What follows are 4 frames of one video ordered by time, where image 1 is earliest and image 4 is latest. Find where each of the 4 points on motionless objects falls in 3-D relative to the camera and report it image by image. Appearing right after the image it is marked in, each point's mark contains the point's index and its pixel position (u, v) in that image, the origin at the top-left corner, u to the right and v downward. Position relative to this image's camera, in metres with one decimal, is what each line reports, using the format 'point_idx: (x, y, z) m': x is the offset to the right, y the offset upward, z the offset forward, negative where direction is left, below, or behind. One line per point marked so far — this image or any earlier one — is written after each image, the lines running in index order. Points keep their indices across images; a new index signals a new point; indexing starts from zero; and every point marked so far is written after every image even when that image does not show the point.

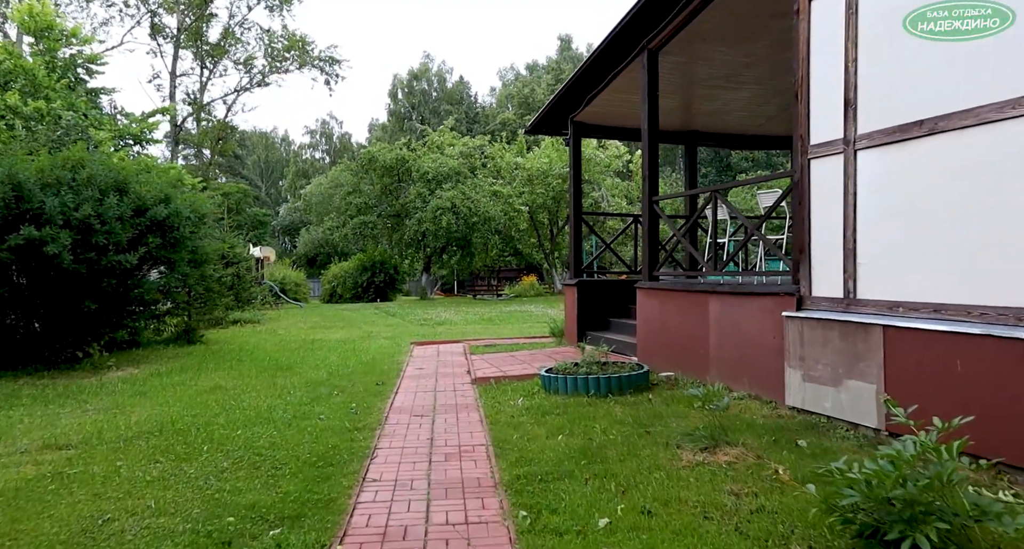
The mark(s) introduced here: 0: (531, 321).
0: (+0.4, -1.0, +14.9) m
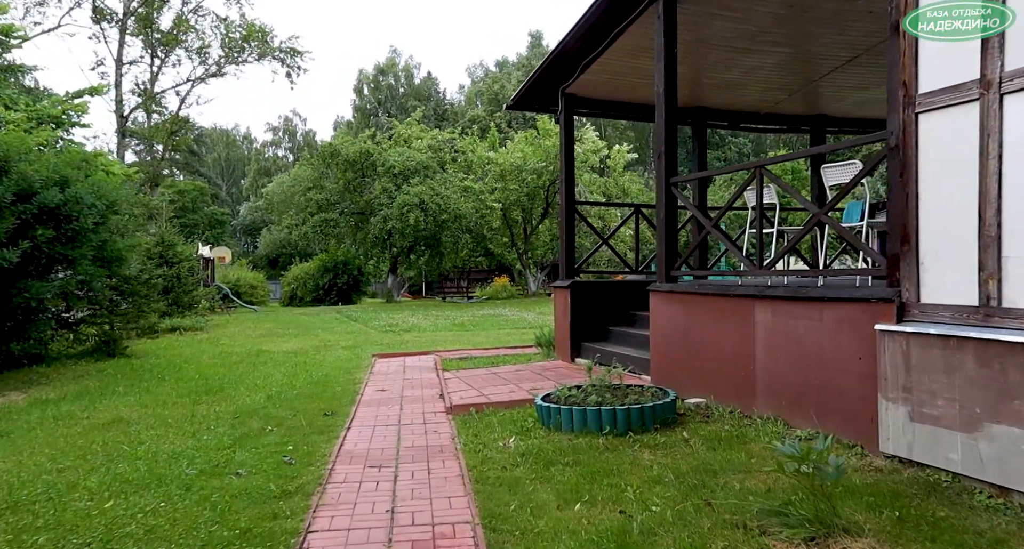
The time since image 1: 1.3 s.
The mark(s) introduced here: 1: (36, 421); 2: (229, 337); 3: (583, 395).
0: (-0.1, -1.0, +13.5) m
1: (-3.3, -1.0, +5.0) m
2: (-4.8, -1.1, +12.1) m
3: (+0.5, -0.8, +4.6) m
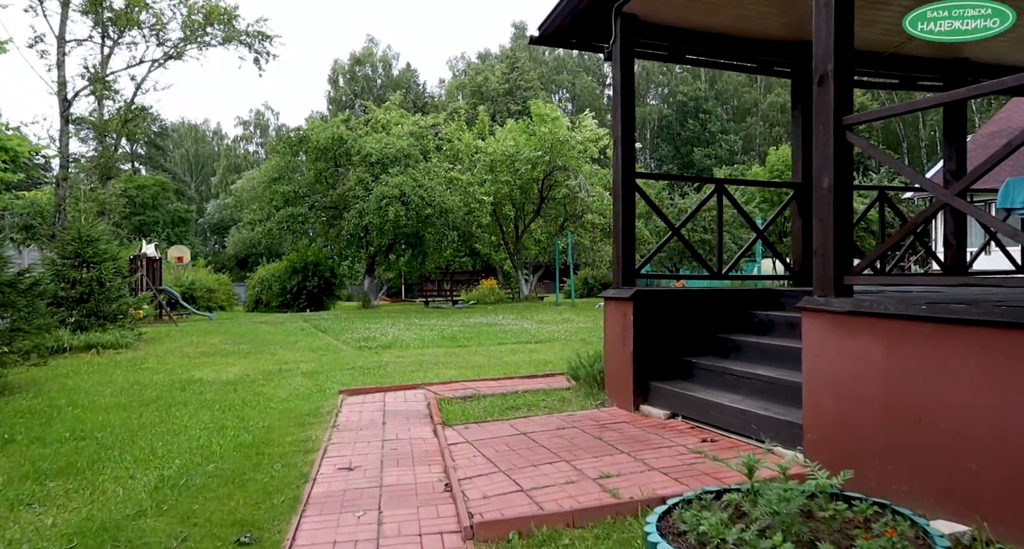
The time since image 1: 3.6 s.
0: (-0.1, -1.1, +11.1) m
1: (-3.0, -1.1, +2.5) m
2: (-4.8, -1.1, +9.5) m
3: (+0.8, -0.8, +2.3) m
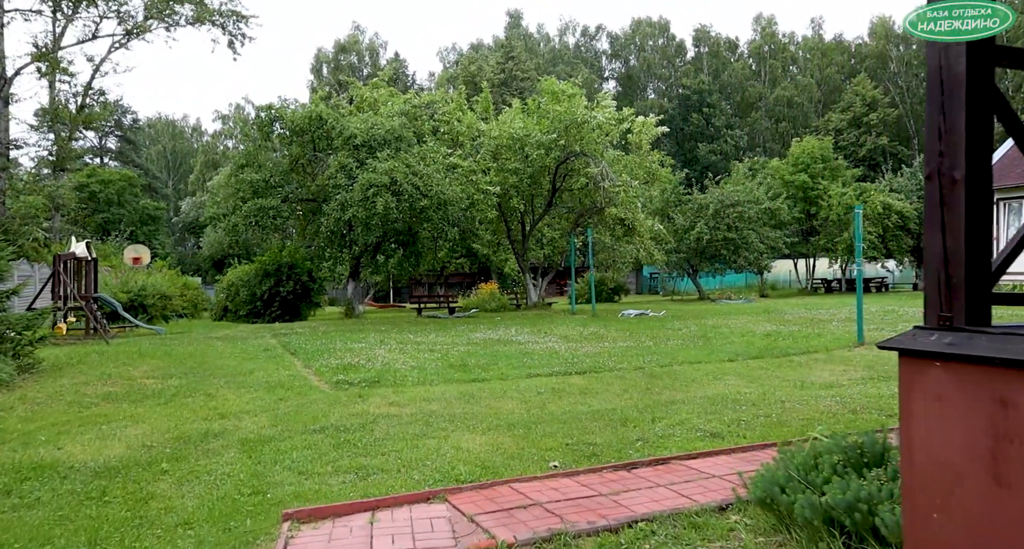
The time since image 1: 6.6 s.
0: (+0.3, -1.1, +8.1) m
1: (-2.5, -1.1, -0.6) m
2: (-4.3, -1.2, +6.4) m
3: (+1.3, -0.9, -0.7) m
